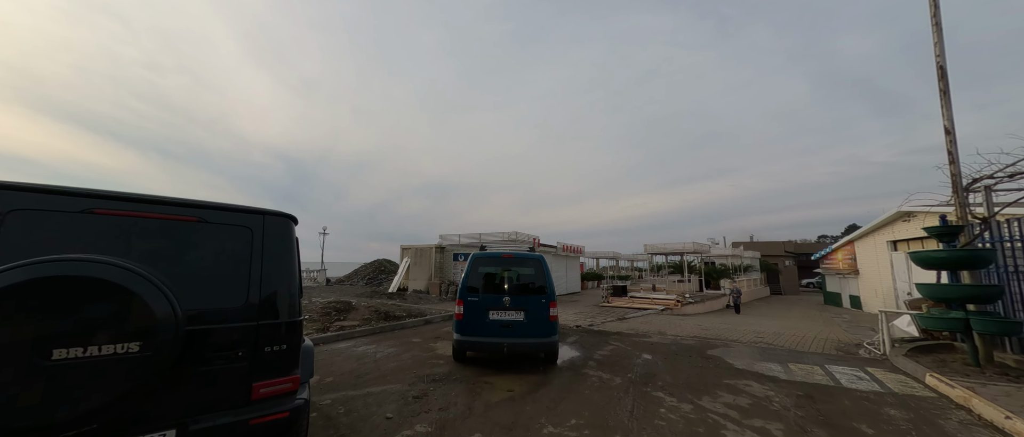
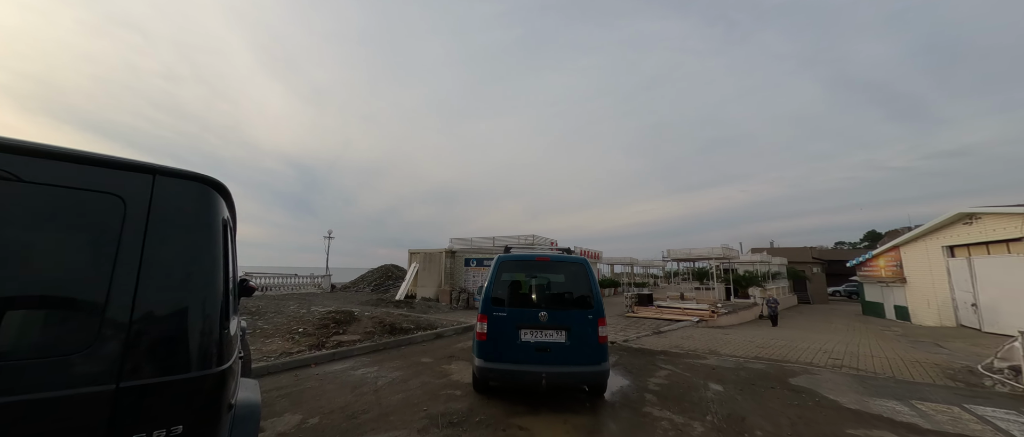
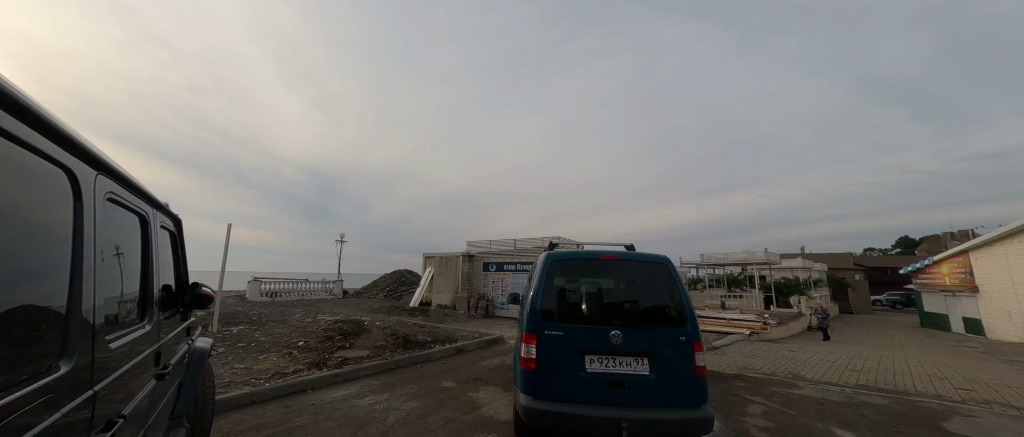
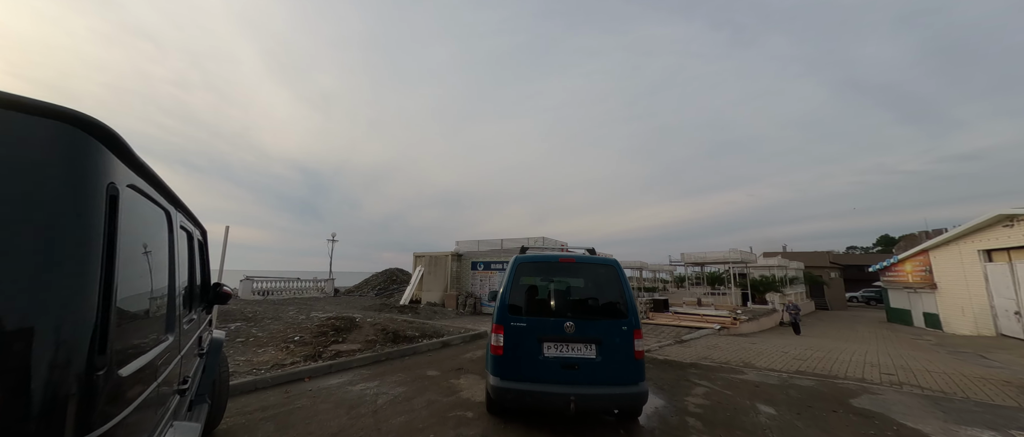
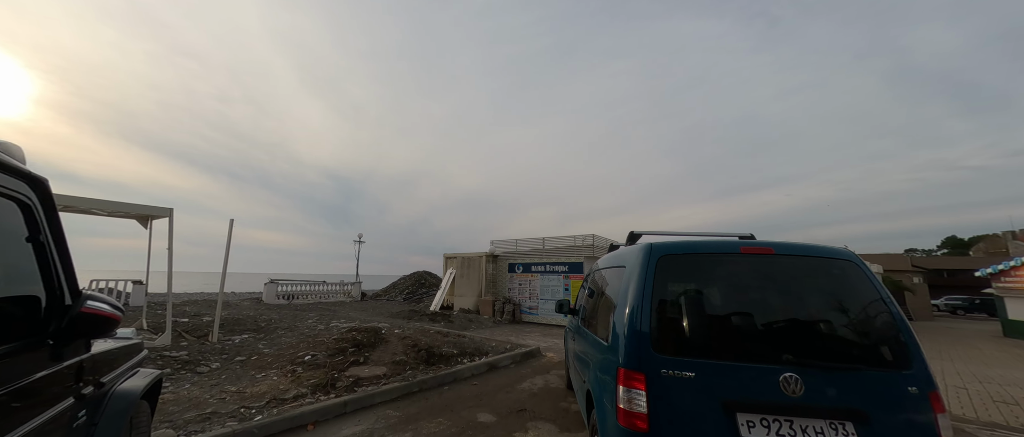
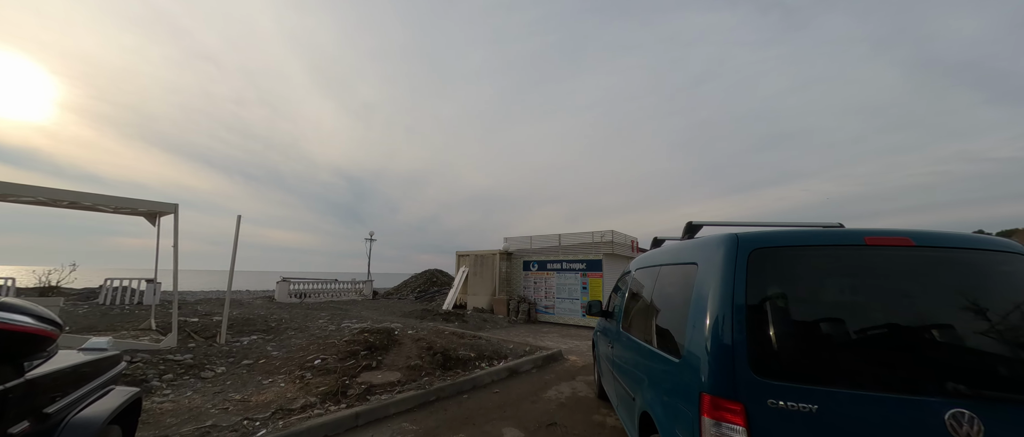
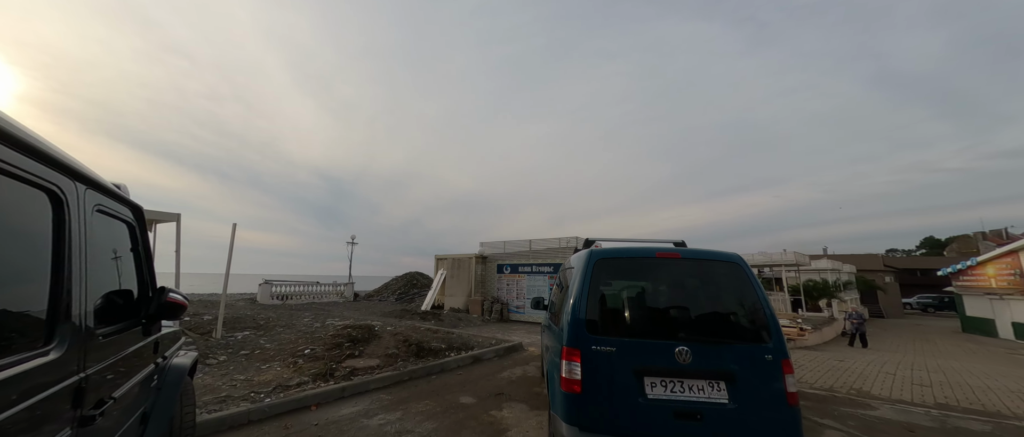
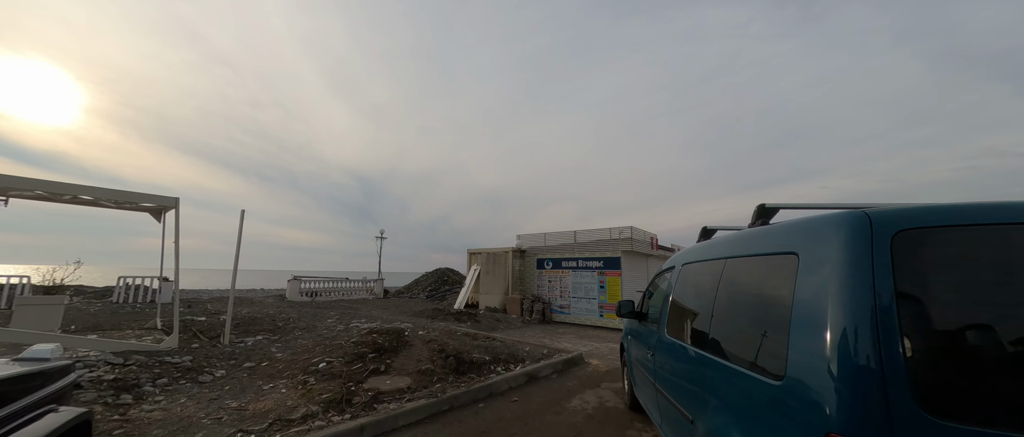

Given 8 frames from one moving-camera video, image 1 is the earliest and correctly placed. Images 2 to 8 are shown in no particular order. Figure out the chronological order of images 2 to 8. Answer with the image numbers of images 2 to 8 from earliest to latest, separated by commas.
2, 4, 3, 7, 5, 6, 8
